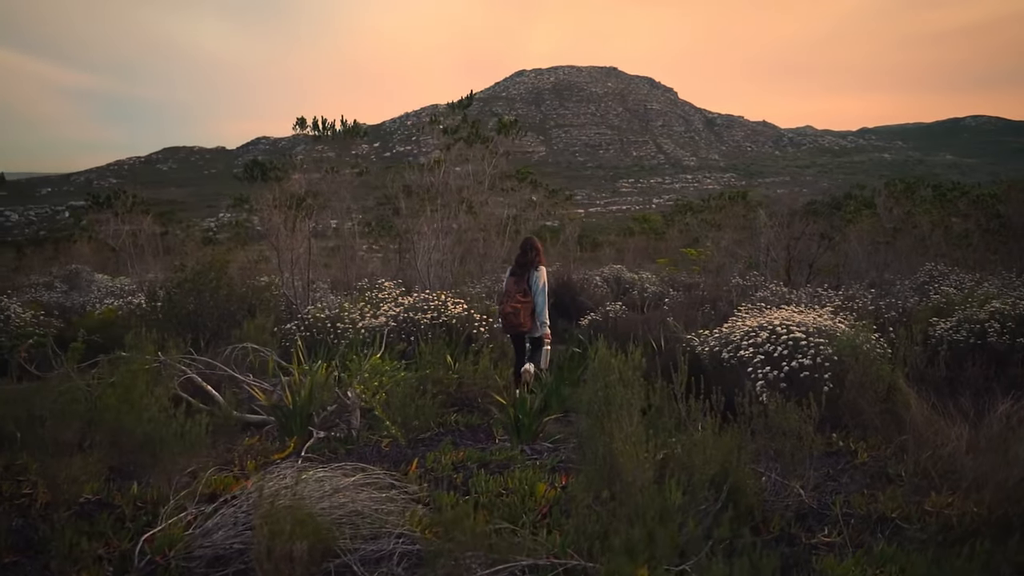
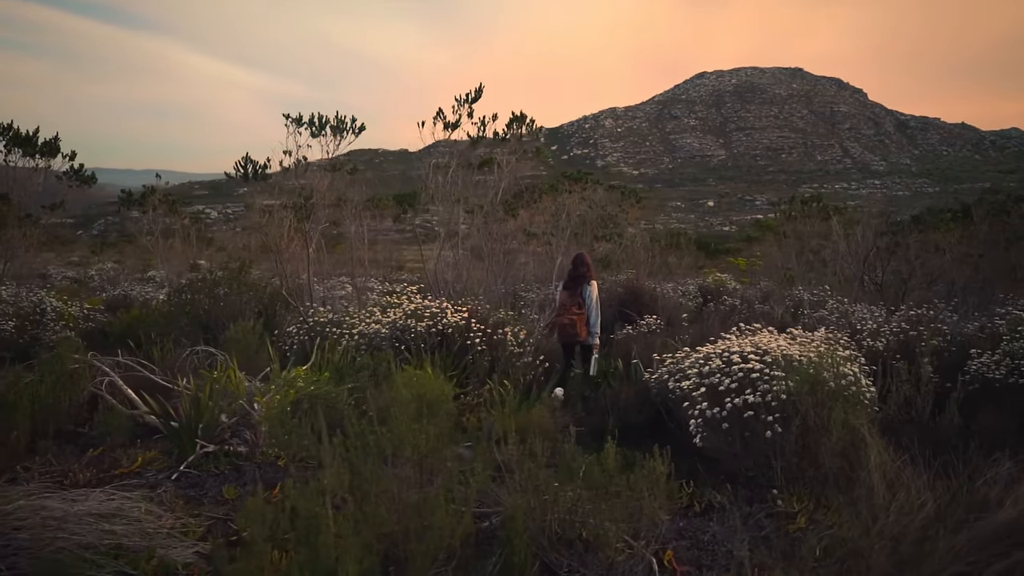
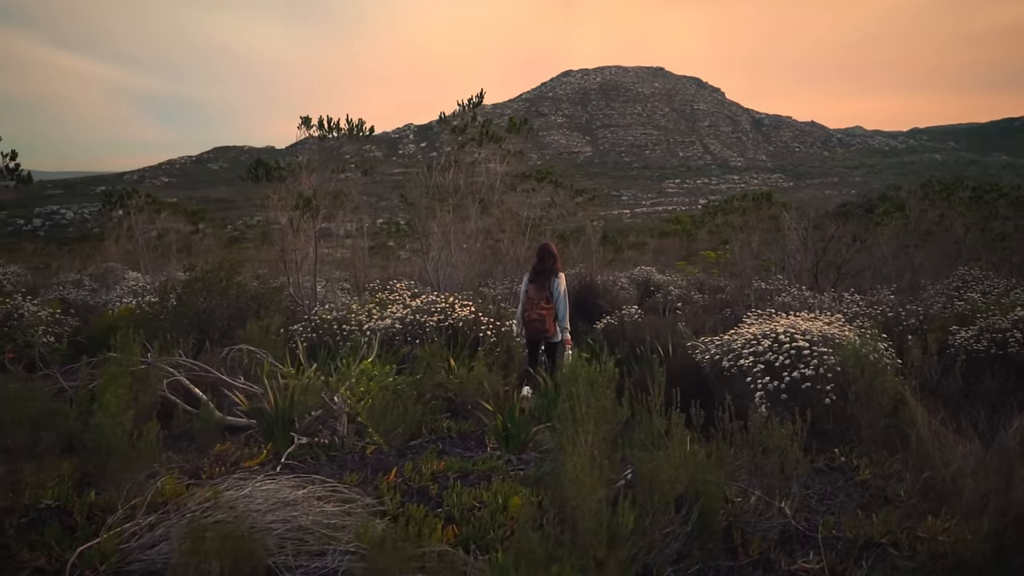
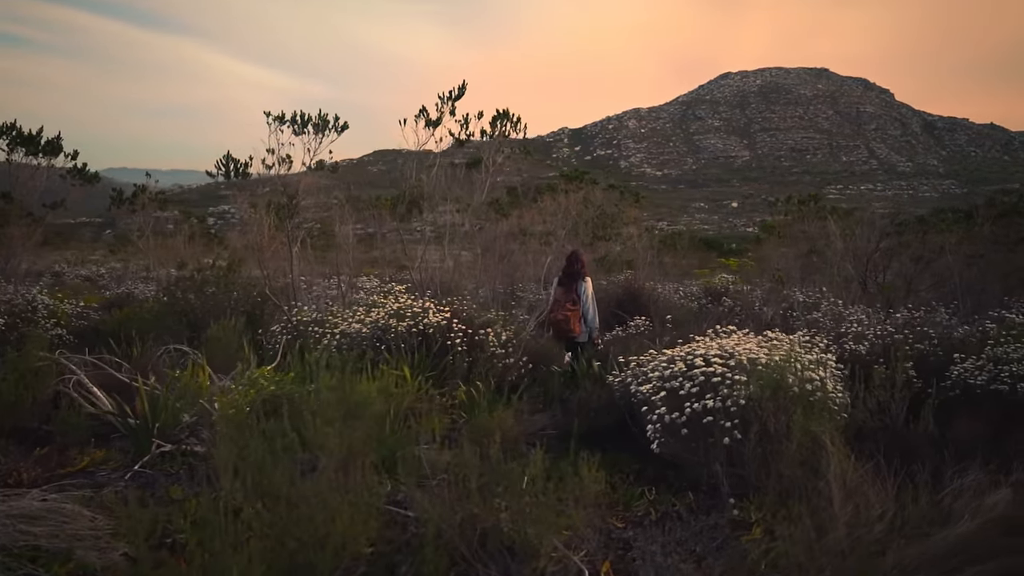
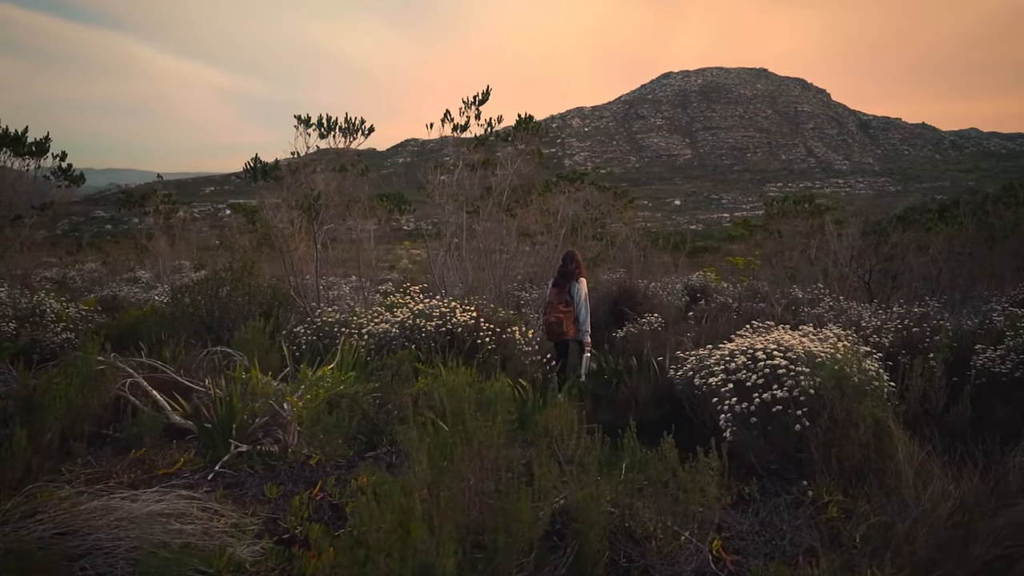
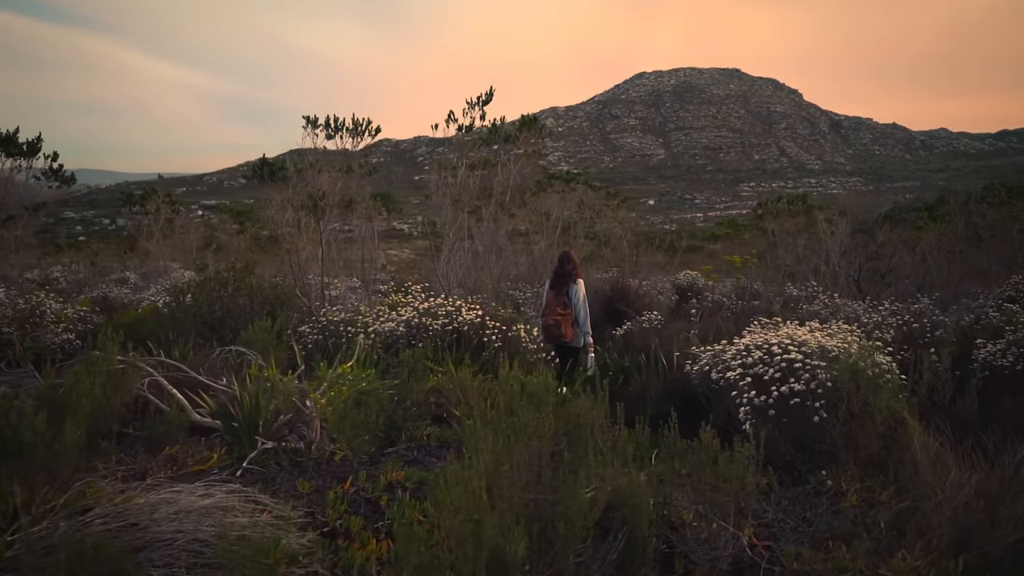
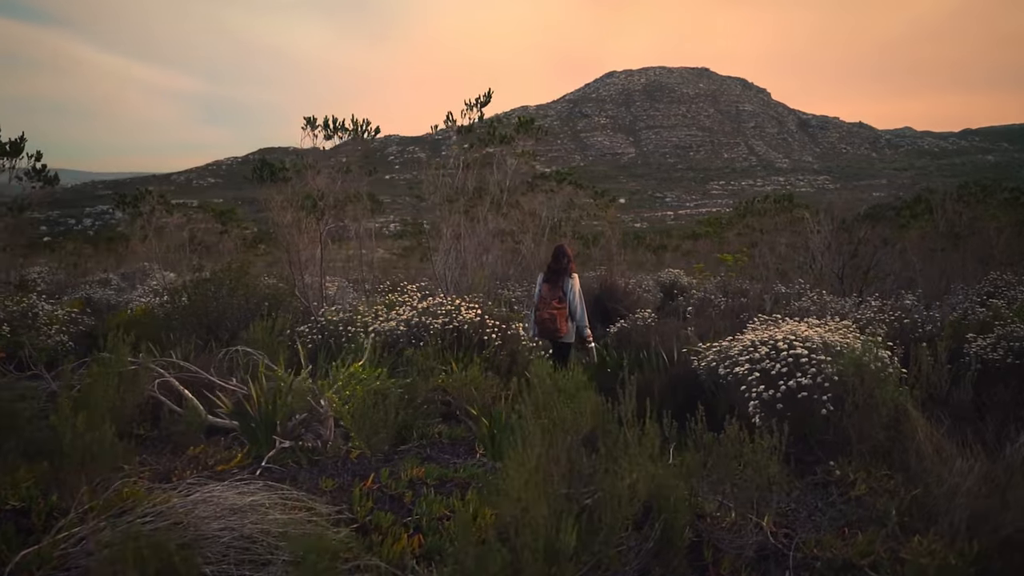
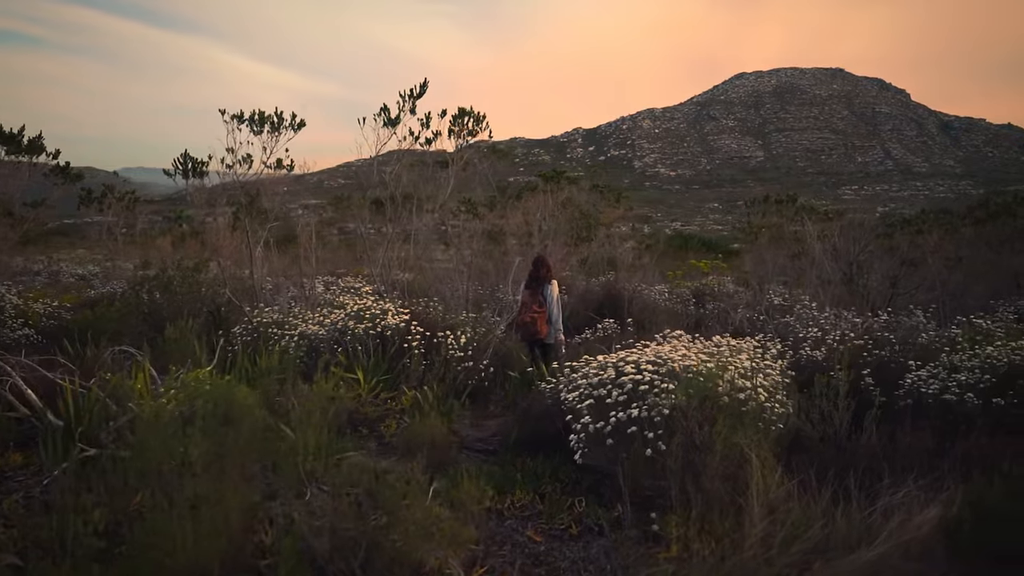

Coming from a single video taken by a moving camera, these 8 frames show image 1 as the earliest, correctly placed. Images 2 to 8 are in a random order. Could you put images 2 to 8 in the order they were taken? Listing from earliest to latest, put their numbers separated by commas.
3, 7, 6, 5, 2, 4, 8
